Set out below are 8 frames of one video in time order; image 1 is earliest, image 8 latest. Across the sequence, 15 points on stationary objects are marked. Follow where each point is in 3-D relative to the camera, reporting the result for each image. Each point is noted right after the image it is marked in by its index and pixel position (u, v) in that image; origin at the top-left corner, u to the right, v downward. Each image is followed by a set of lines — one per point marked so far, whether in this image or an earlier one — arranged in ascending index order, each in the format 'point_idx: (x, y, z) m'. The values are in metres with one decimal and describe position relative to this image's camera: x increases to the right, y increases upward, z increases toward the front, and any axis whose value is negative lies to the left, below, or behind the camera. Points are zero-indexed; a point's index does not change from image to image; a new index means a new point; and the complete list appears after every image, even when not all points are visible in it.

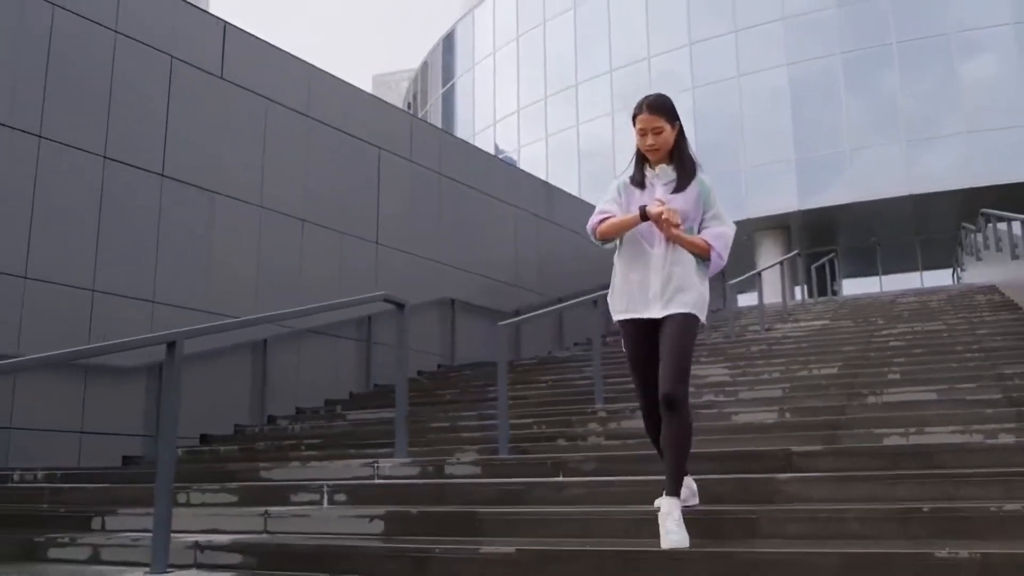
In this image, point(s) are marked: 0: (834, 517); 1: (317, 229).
0: (+1.0, -0.7, +3.2) m
1: (-2.0, +0.6, +10.4) m
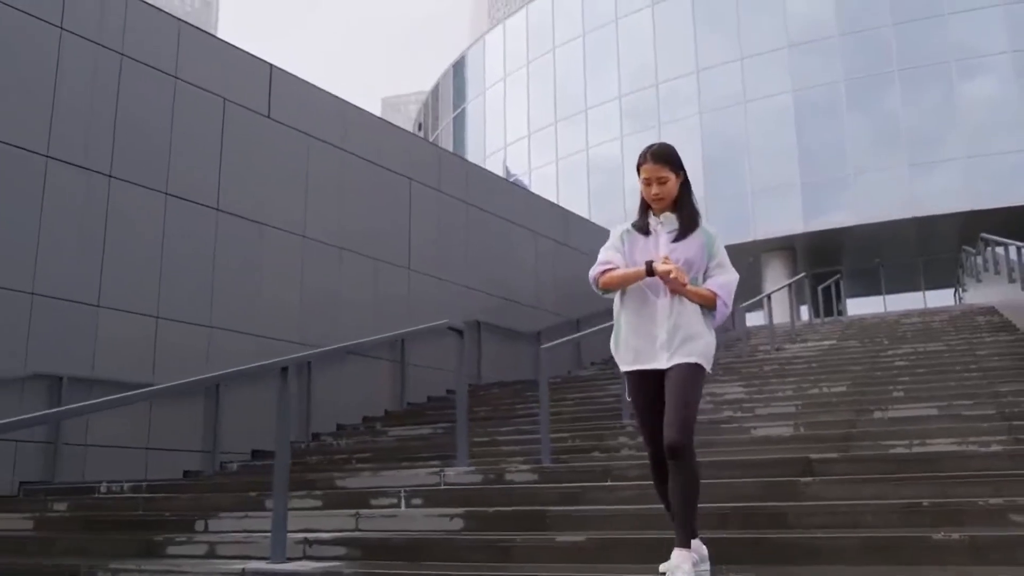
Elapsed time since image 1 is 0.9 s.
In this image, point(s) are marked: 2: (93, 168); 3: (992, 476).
0: (+1.3, -0.8, +3.8) m
1: (-1.7, +0.3, +11.1) m
2: (-3.6, +1.0, +8.5) m
3: (+2.0, -0.8, +4.3) m
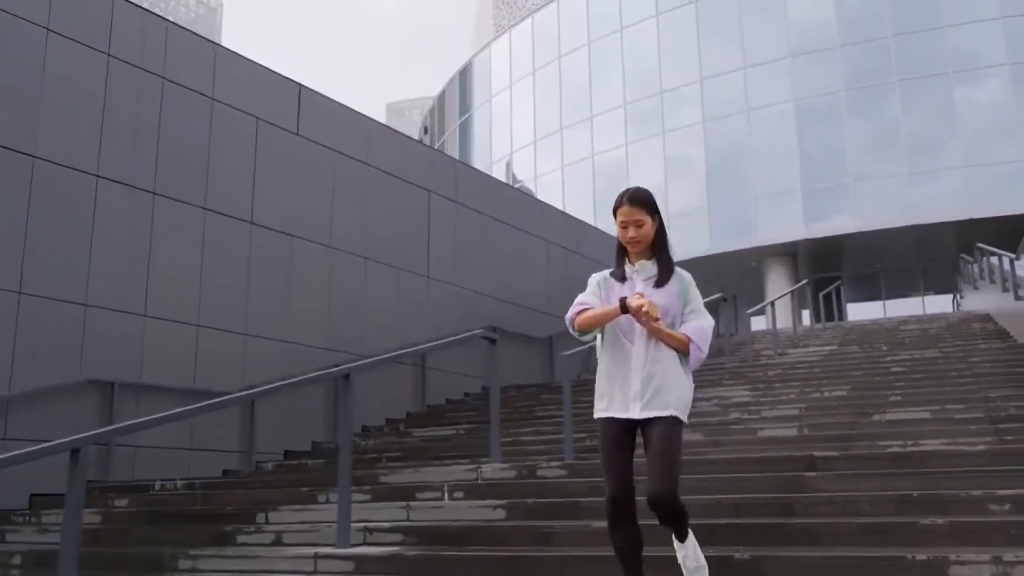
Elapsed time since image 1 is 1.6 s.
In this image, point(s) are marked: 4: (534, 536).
0: (+1.5, -0.9, +4.4) m
1: (-1.6, +0.2, +11.7) m
2: (-3.4, +0.9, +9.1) m
3: (+2.2, -0.9, +4.8) m
4: (+0.1, -1.1, +4.5) m
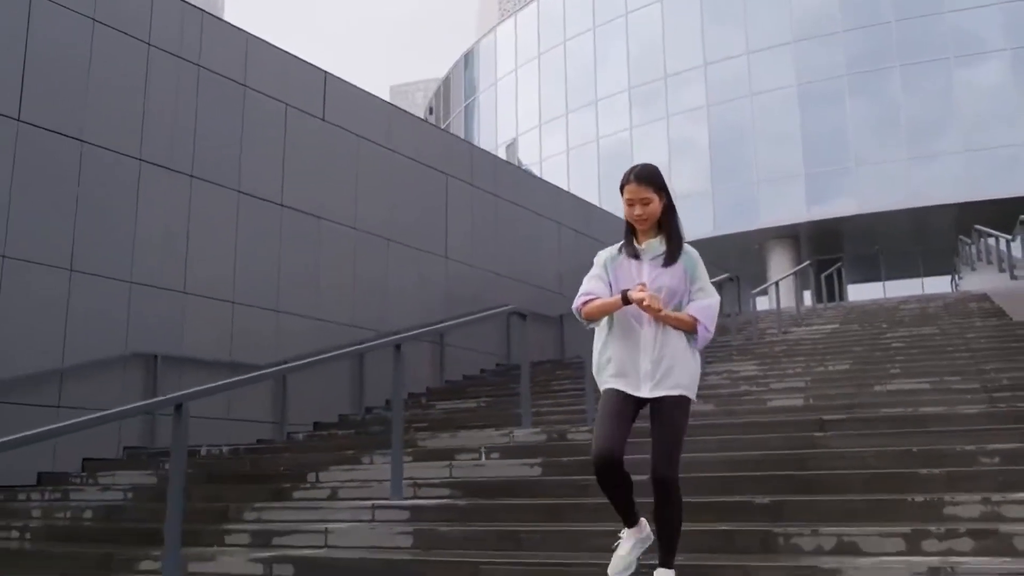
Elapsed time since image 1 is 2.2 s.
0: (+1.7, -0.8, +4.9) m
1: (-1.4, +0.5, +12.1) m
2: (-3.2, +1.1, +9.5) m
3: (+2.4, -0.7, +5.3) m
4: (+0.3, -1.0, +5.0) m
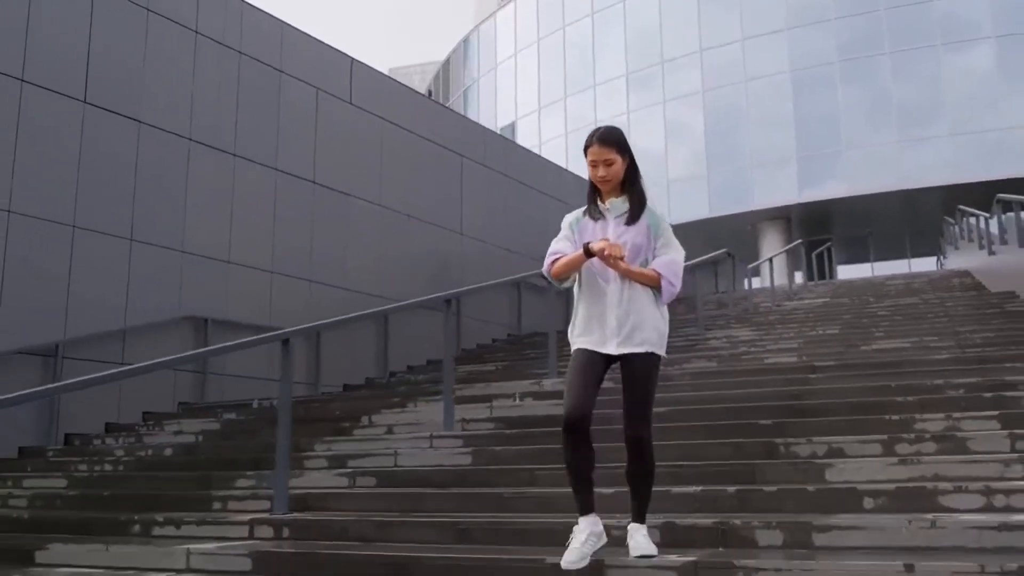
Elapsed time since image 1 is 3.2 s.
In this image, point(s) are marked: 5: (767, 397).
0: (+1.9, -0.6, +5.7) m
1: (-1.2, +0.8, +13.0) m
2: (-3.0, +1.4, +10.3) m
3: (+2.6, -0.5, +6.2) m
4: (+0.5, -0.8, +5.9) m
5: (+1.5, -0.6, +5.9) m
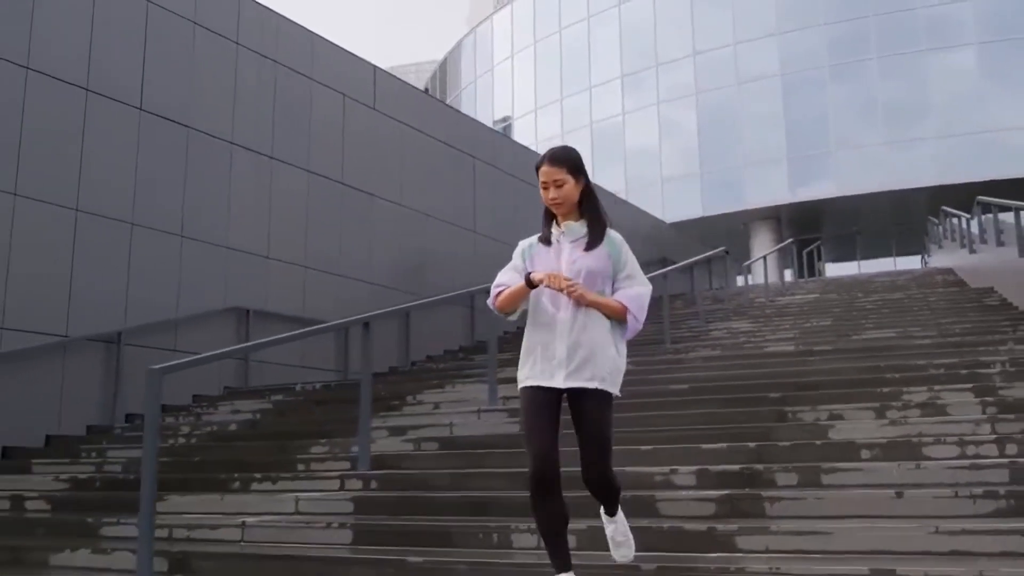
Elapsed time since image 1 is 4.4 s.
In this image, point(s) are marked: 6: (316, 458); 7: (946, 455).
0: (+2.1, -0.5, +6.6) m
1: (-1.0, +0.9, +13.8) m
2: (-2.8, +1.5, +11.1) m
3: (+2.9, -0.5, +7.0) m
4: (+0.8, -0.7, +6.7) m
5: (+1.7, -0.6, +6.7) m
6: (-1.2, -1.0, +6.0) m
7: (+2.0, -0.8, +4.5) m
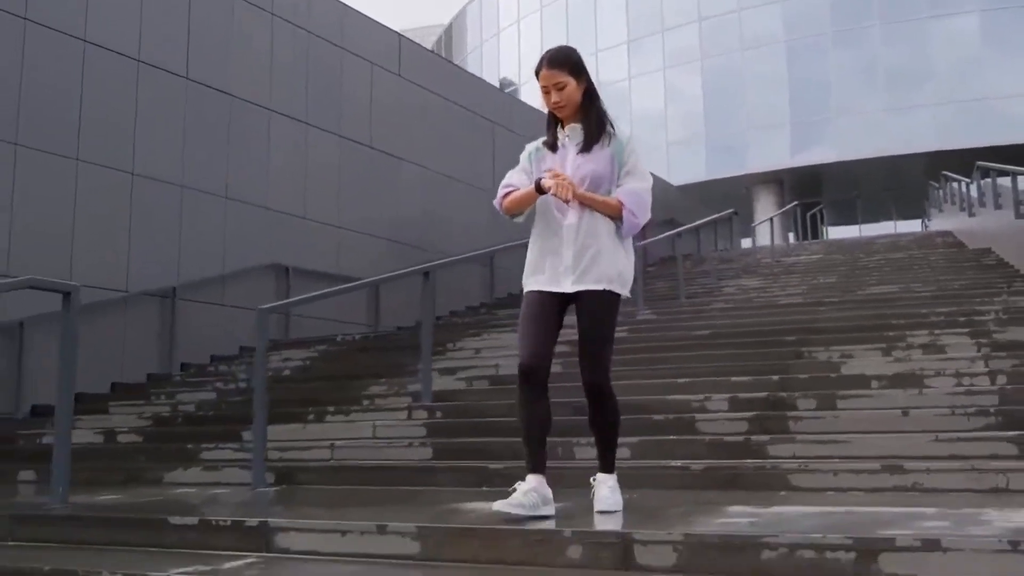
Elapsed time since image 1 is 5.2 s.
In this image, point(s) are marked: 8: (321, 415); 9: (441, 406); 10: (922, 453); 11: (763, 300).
0: (+2.4, -0.2, +7.2) m
1: (-0.8, +1.5, +14.4) m
2: (-2.5, +2.0, +11.7) m
3: (+3.2, -0.1, +7.7) m
4: (+1.0, -0.4, +7.4) m
5: (+2.0, -0.3, +7.4) m
6: (-0.9, -0.7, +6.7) m
7: (+2.2, -0.5, +5.2) m
8: (-1.2, -0.8, +6.3) m
9: (-0.4, -0.7, +5.8) m
10: (+1.7, -0.7, +4.2) m
11: (+2.6, -0.1, +10.3) m
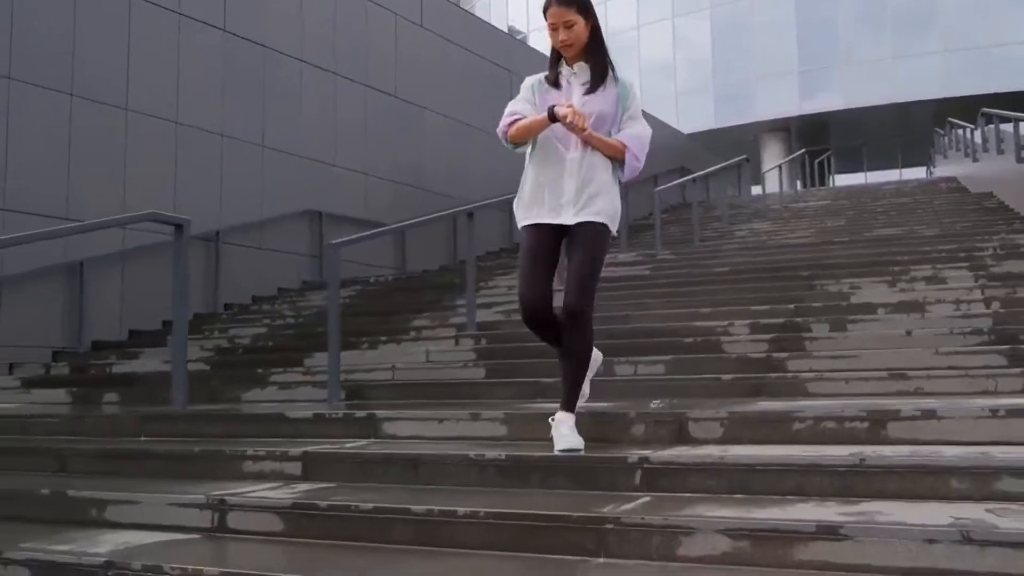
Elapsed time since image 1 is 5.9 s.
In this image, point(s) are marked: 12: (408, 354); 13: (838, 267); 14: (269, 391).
0: (+2.7, +0.2, +7.8) m
1: (-0.5, +2.3, +14.8) m
2: (-2.3, +2.7, +12.1) m
3: (+3.4, +0.4, +8.2) m
4: (+1.3, +0.1, +7.9) m
5: (+2.3, +0.2, +7.9) m
6: (-0.6, -0.3, +7.2) m
7: (+2.5, -0.1, +5.8) m
8: (-0.9, -0.4, +6.9) m
9: (-0.2, -0.3, +6.4) m
10: (+1.9, -0.4, +4.7) m
11: (+2.8, +0.5, +10.9) m
12: (-0.6, -0.4, +6.3) m
13: (+2.4, +0.1, +7.4) m
14: (-1.4, -0.6, +5.9) m
